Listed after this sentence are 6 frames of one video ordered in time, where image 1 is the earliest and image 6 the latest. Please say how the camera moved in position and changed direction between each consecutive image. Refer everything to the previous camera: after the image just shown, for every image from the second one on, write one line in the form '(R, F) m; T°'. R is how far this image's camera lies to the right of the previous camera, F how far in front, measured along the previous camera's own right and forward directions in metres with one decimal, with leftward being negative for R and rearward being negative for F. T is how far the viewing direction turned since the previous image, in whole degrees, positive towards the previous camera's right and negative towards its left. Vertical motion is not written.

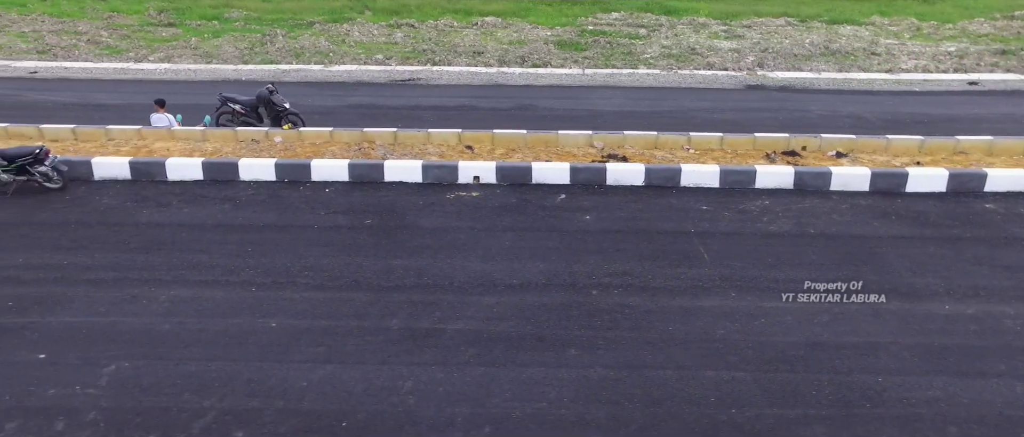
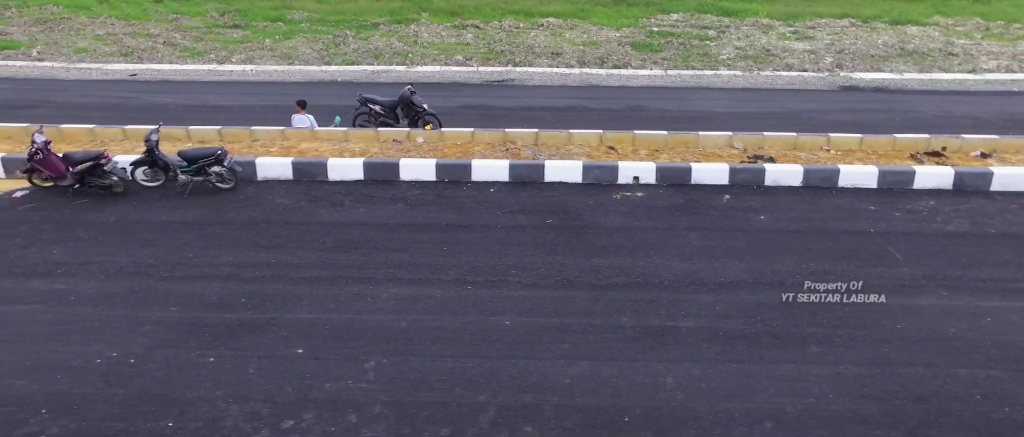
(-1.7, -0.1) m; -1°
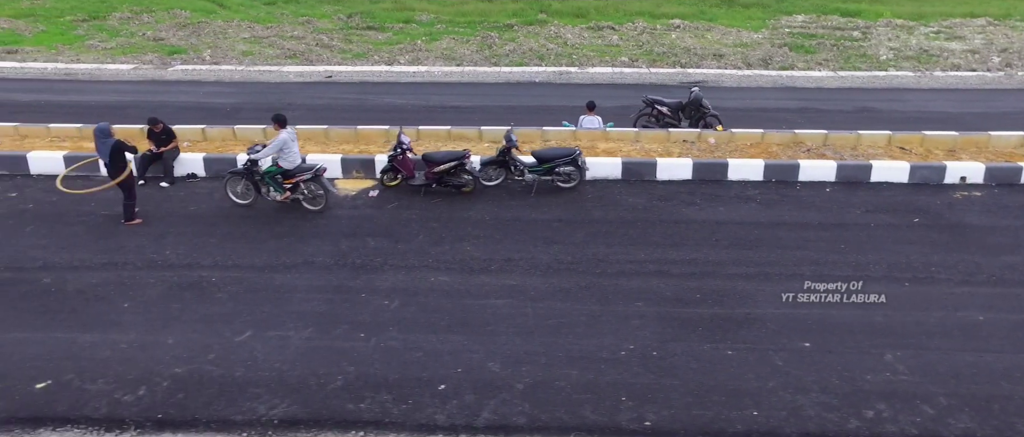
(-3.5, -0.2) m; -2°
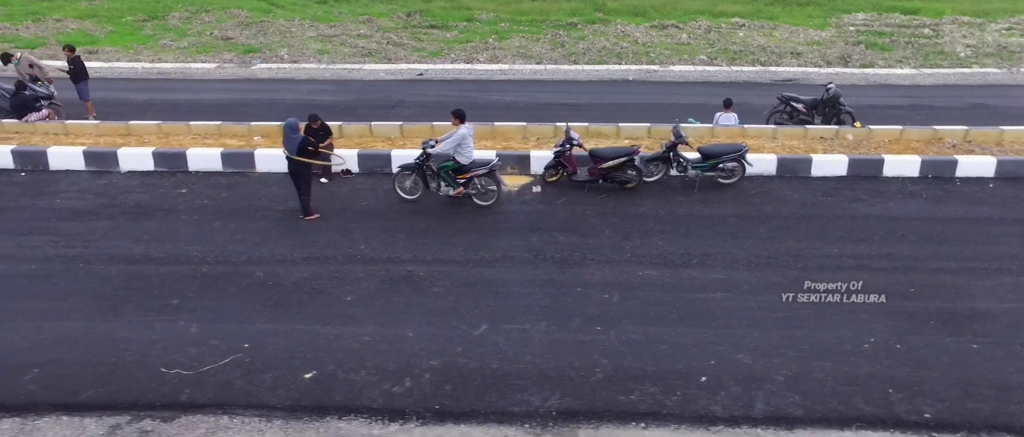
(-1.7, -0.1) m; -1°
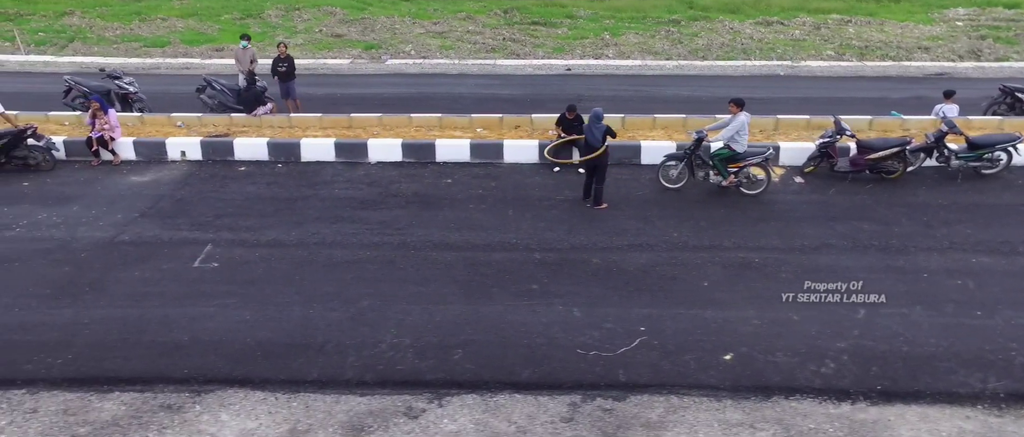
(-2.8, -0.1) m; -1°
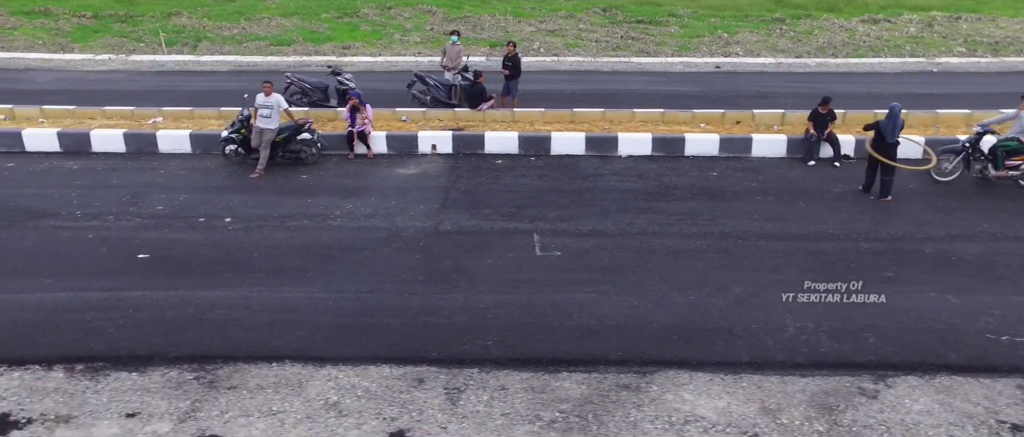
(-2.8, -0.2) m; -1°
